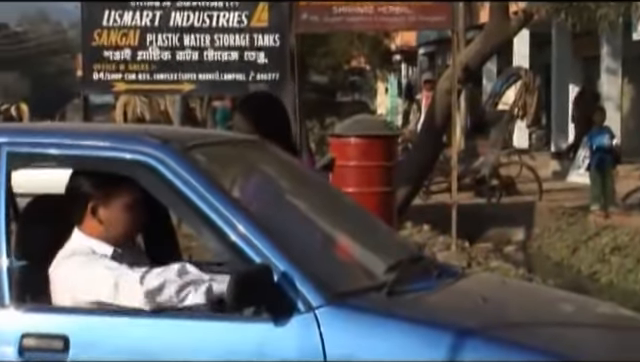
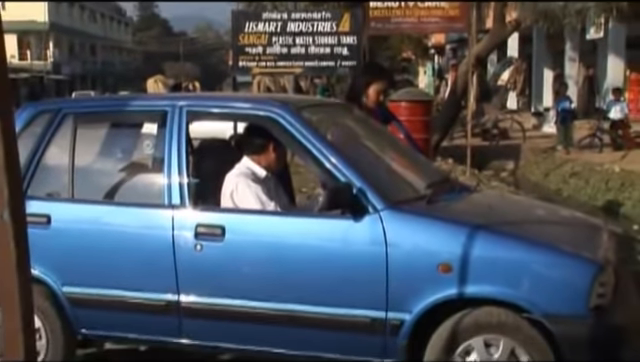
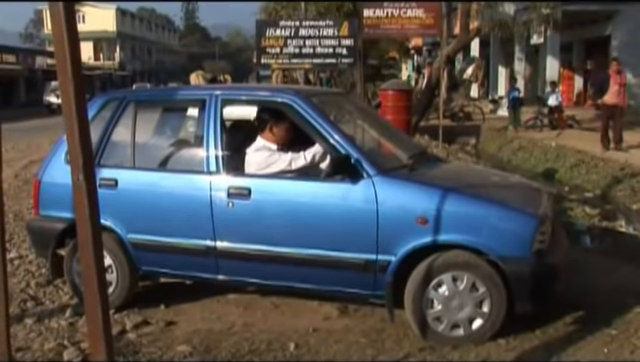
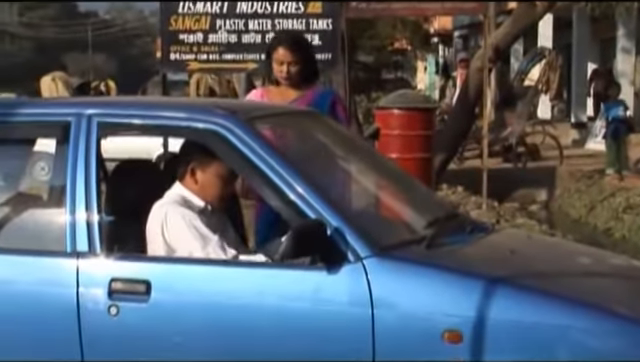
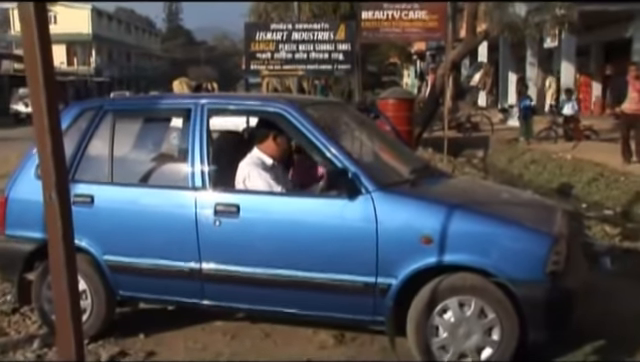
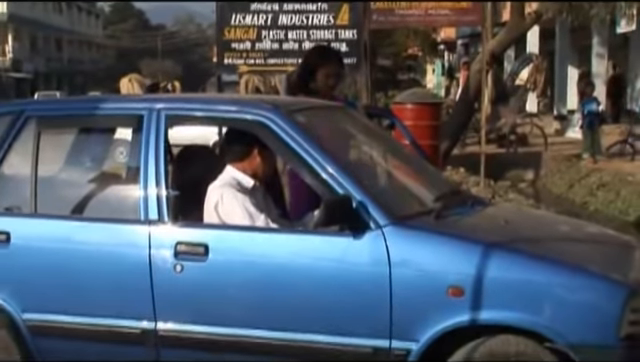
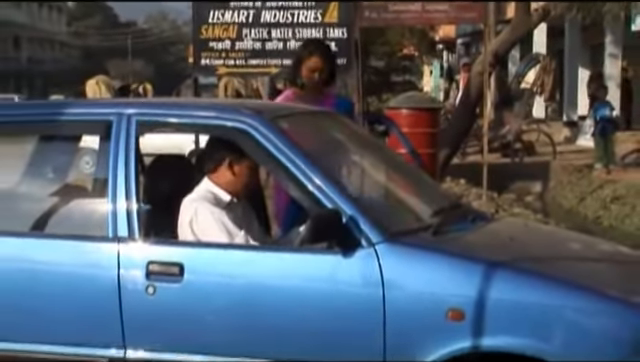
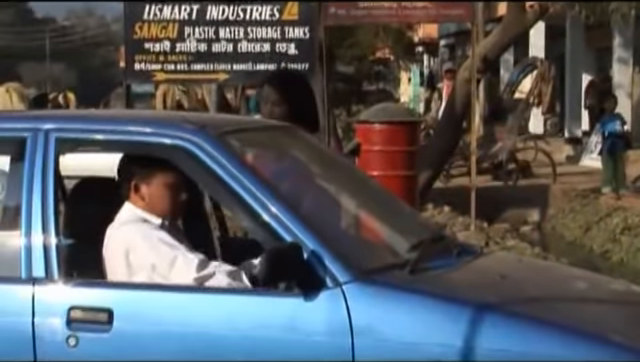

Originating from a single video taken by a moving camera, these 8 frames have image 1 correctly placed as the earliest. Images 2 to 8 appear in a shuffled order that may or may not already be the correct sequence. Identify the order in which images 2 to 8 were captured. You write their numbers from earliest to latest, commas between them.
8, 4, 7, 6, 2, 5, 3
